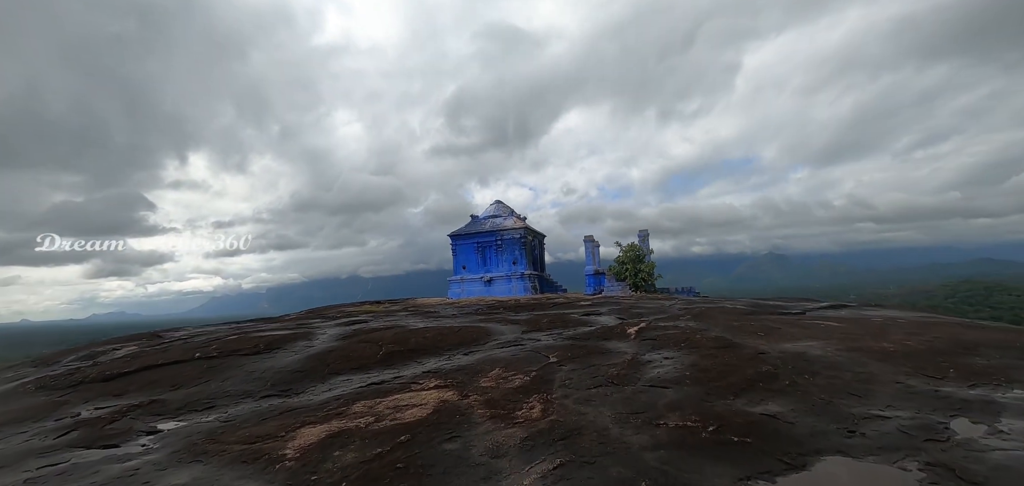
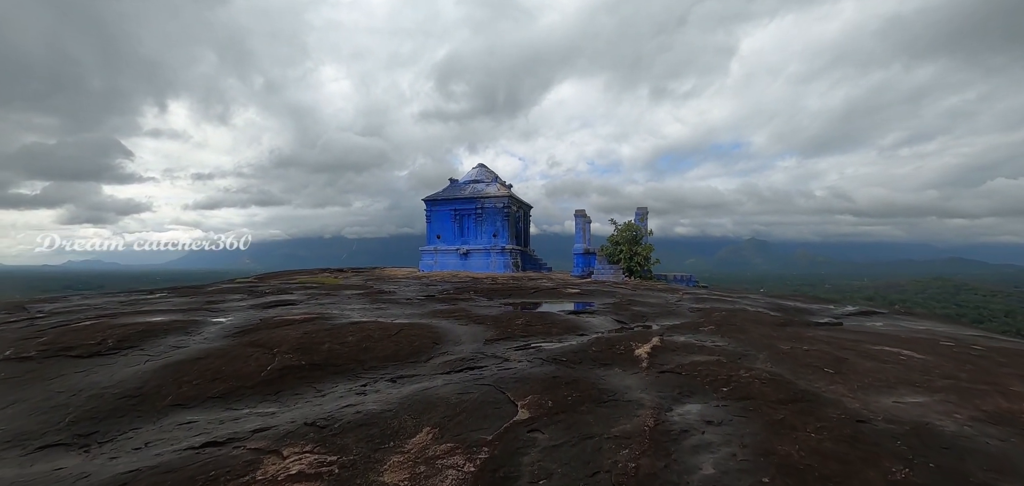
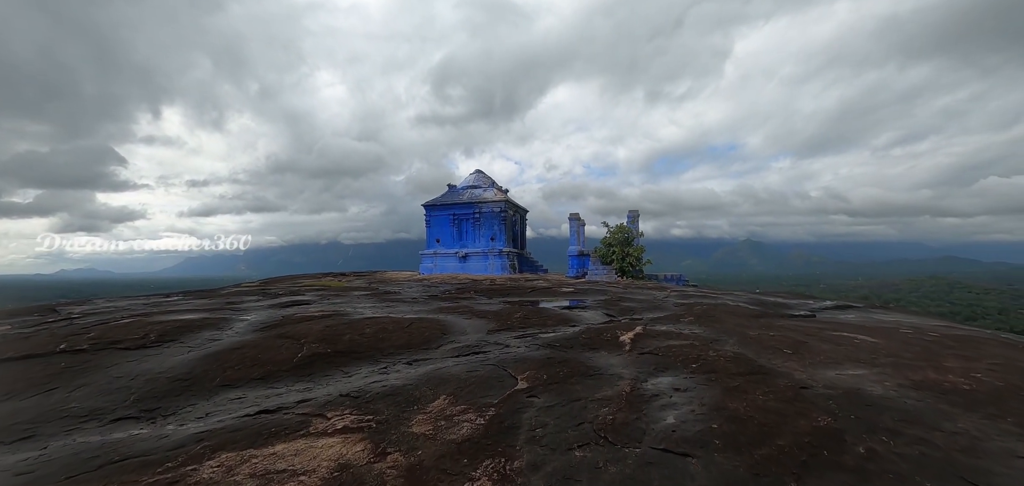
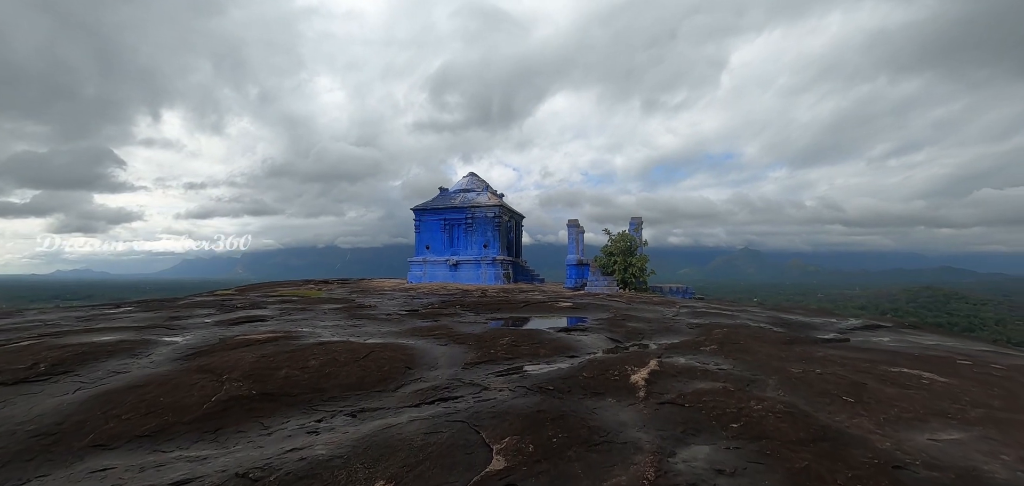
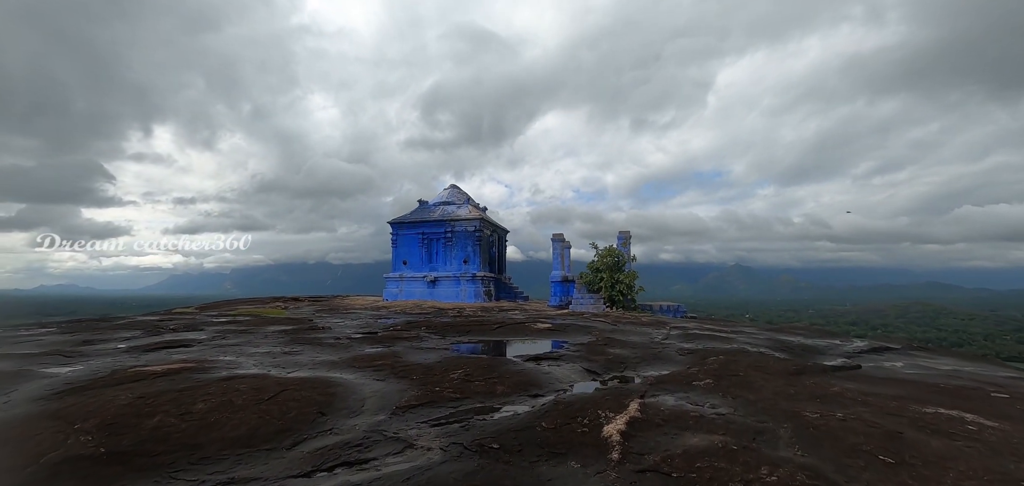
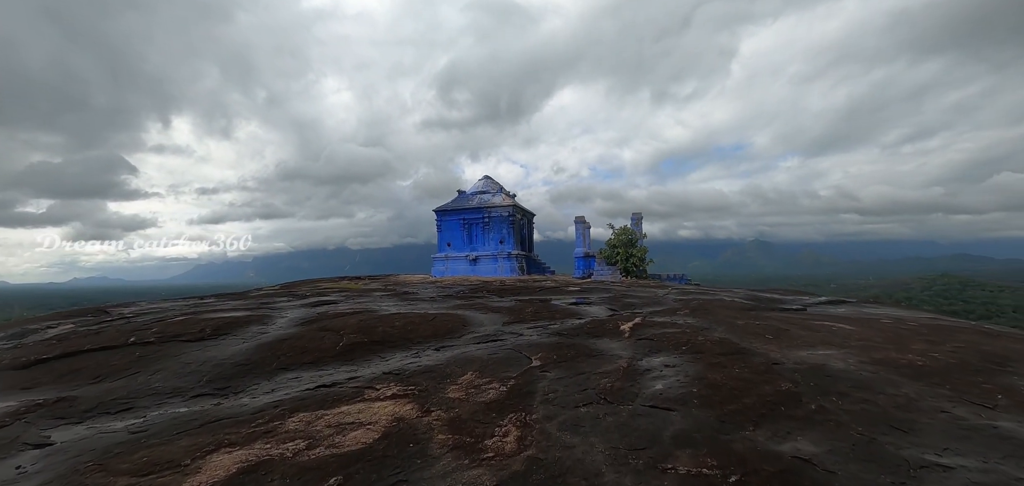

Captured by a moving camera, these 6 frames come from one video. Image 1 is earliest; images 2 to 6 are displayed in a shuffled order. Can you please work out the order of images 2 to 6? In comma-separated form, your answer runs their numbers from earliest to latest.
6, 3, 2, 4, 5
